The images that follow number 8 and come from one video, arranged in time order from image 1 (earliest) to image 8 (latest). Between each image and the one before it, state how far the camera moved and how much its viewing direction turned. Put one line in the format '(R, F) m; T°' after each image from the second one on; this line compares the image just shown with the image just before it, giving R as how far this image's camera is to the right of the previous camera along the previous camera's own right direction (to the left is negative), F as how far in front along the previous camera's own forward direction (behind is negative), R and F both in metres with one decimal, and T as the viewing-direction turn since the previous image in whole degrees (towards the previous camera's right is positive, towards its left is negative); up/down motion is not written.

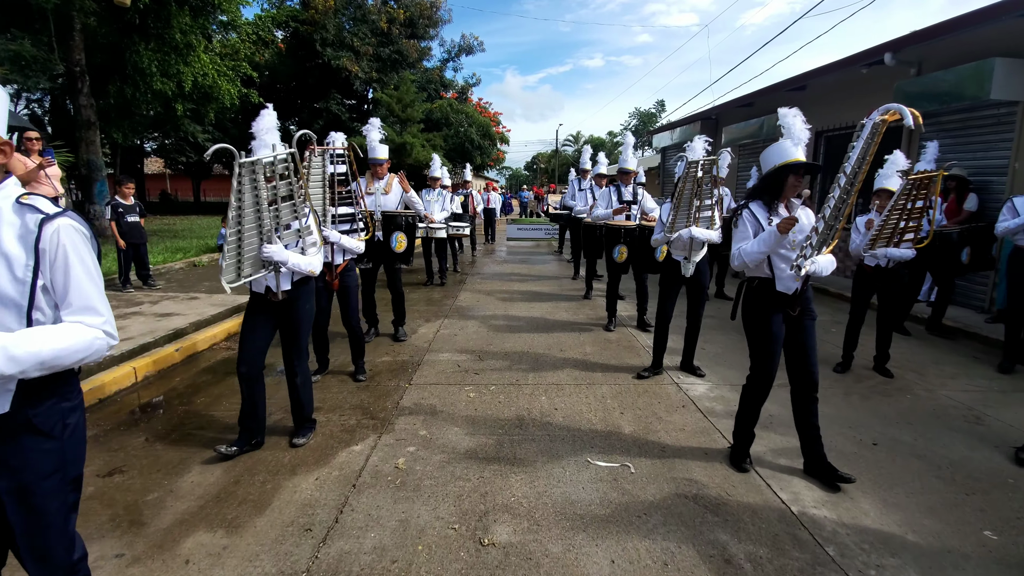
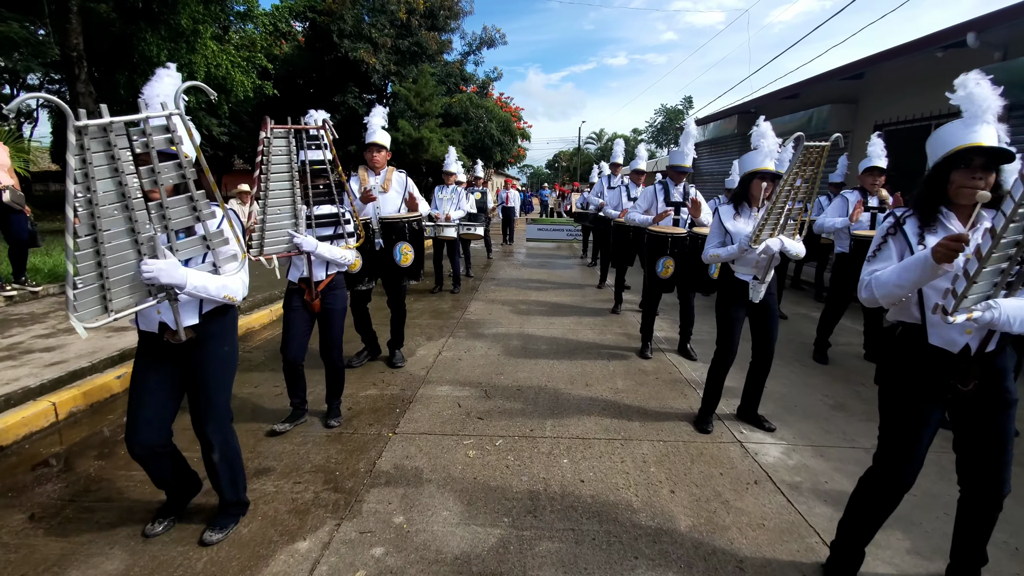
(0.0, +1.0) m; -2°
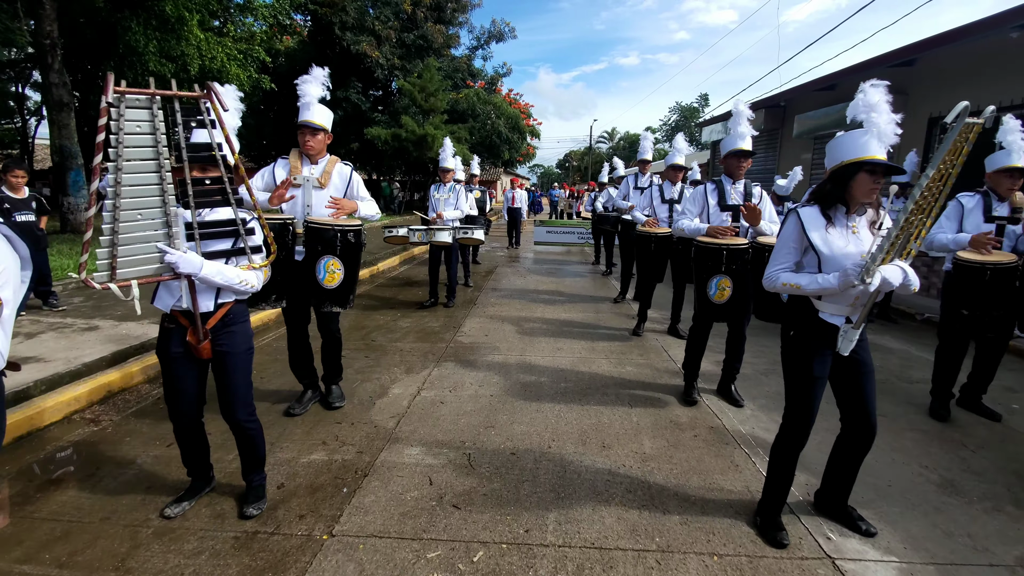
(+0.1, +1.1) m; -1°
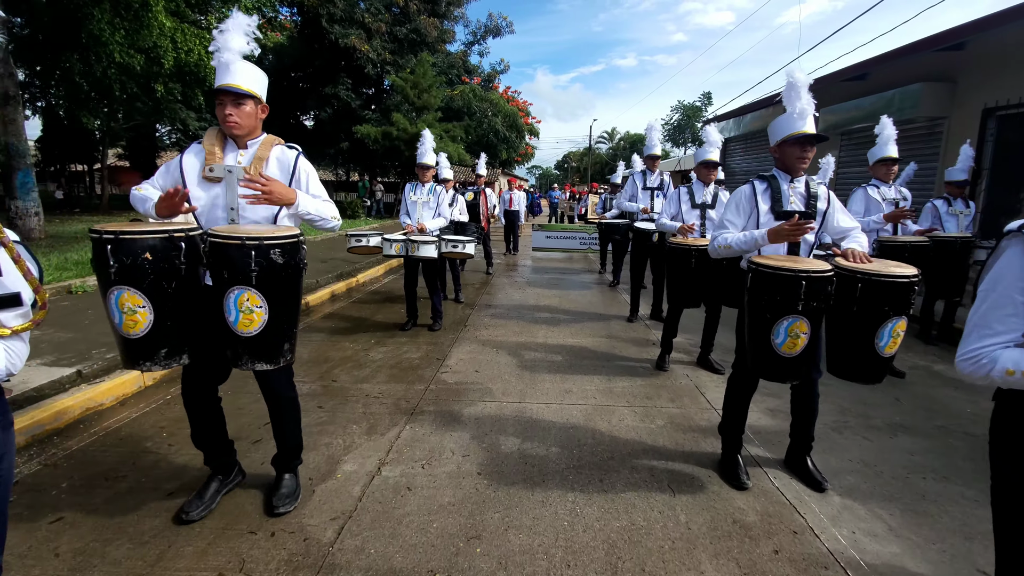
(0.0, +1.1) m; 0°
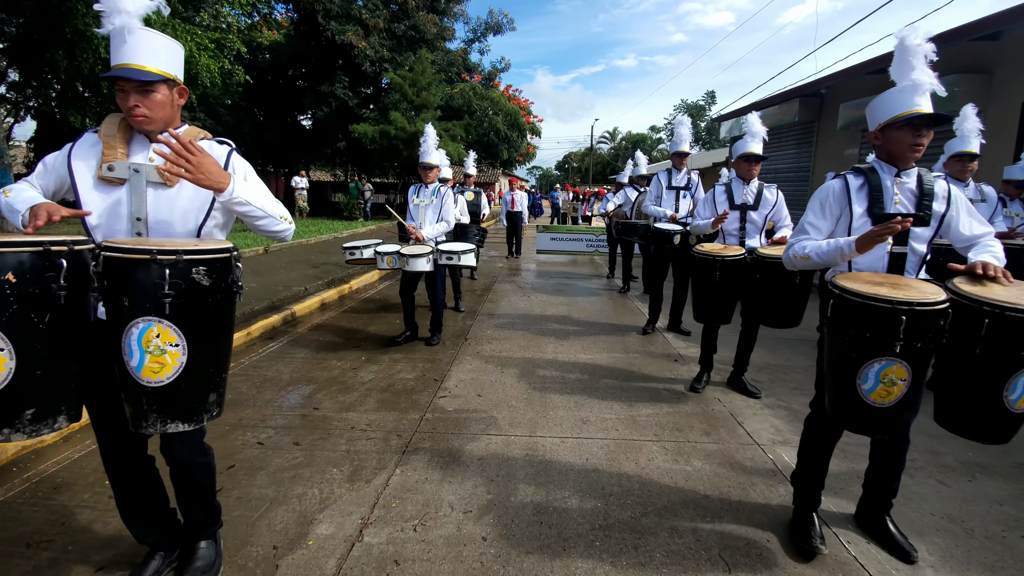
(-0.1, +0.6) m; 0°
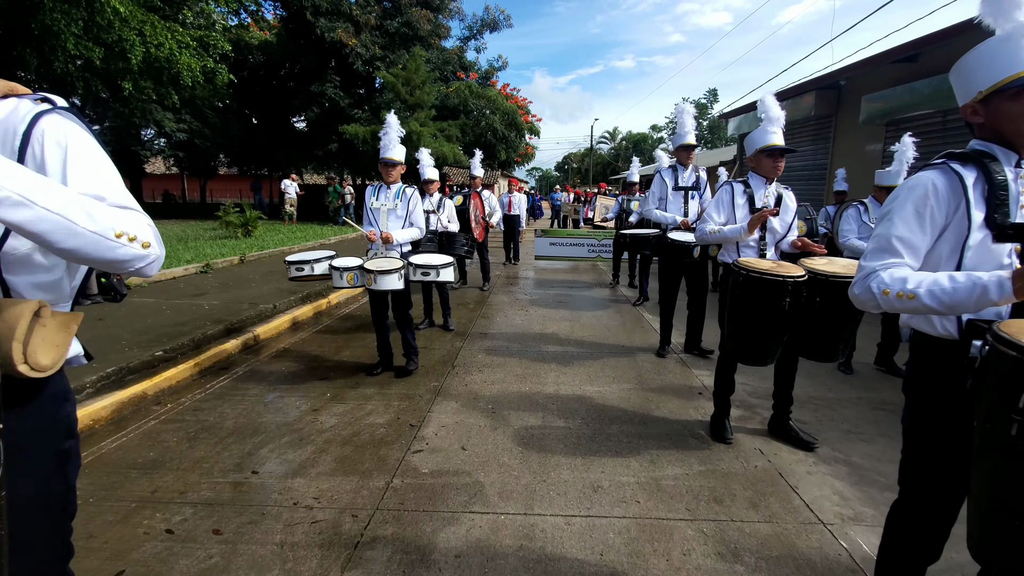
(+0.1, +0.8) m; 0°
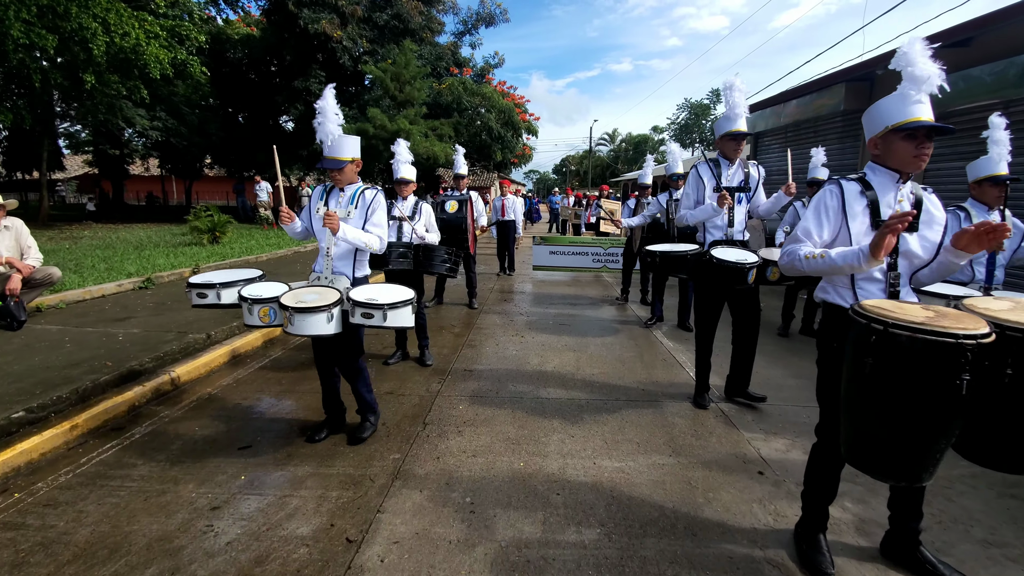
(+0.1, +1.2) m; 0°
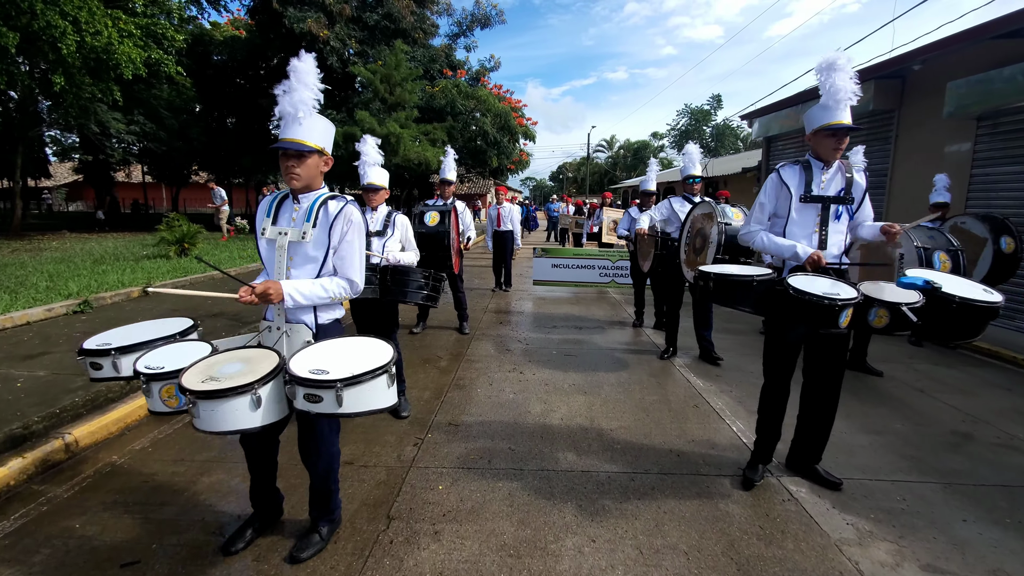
(0.0, +1.0) m; 0°
